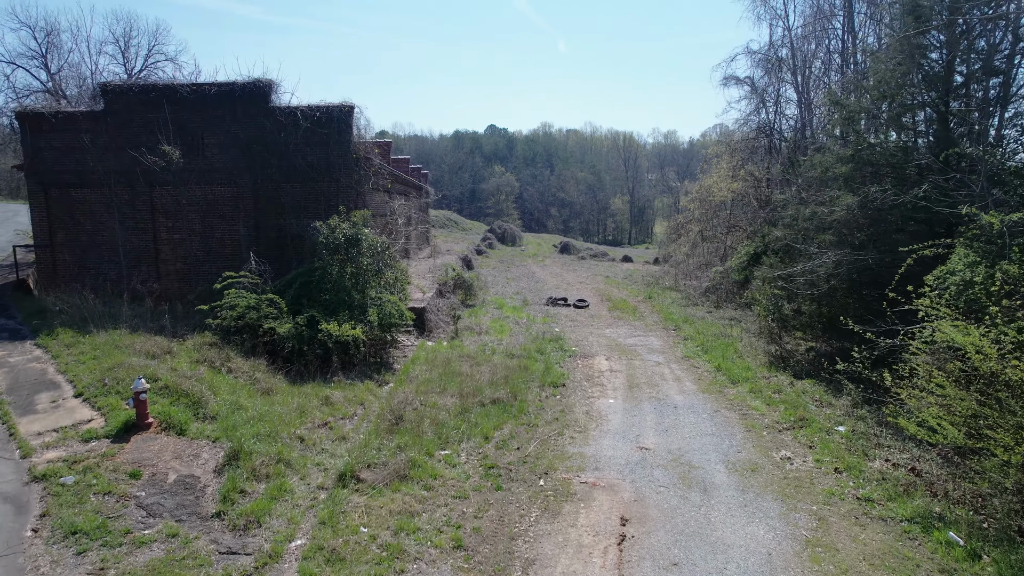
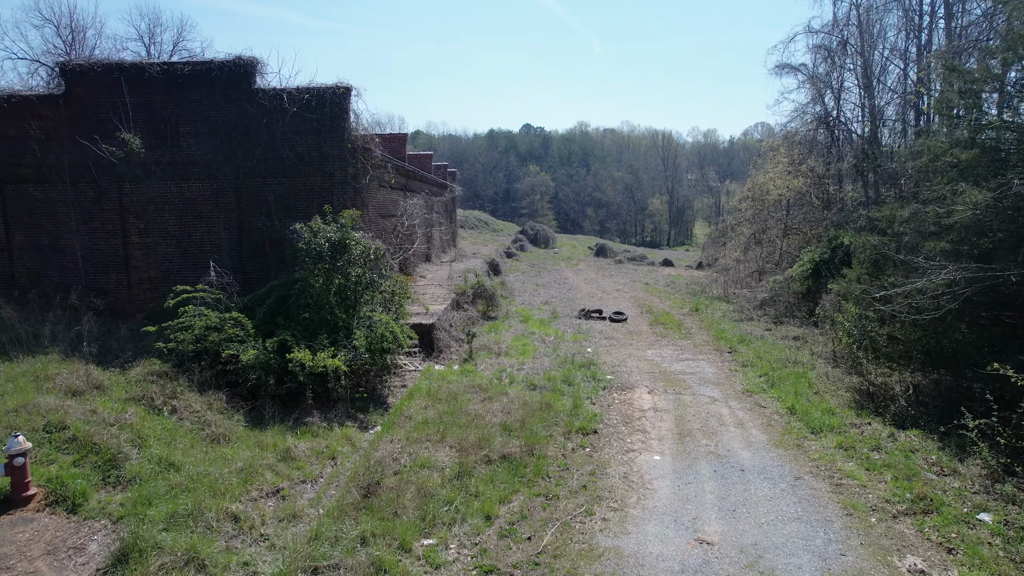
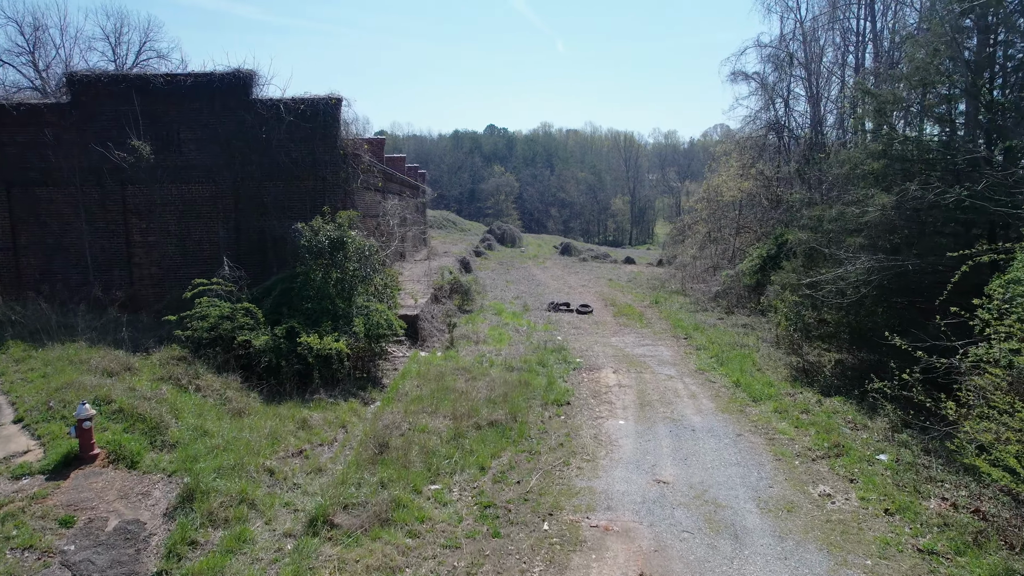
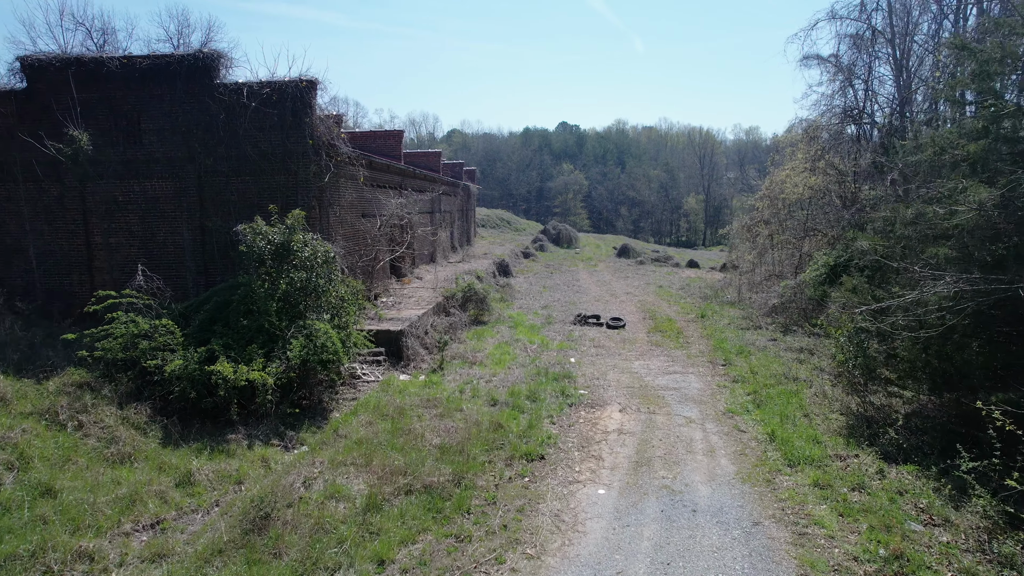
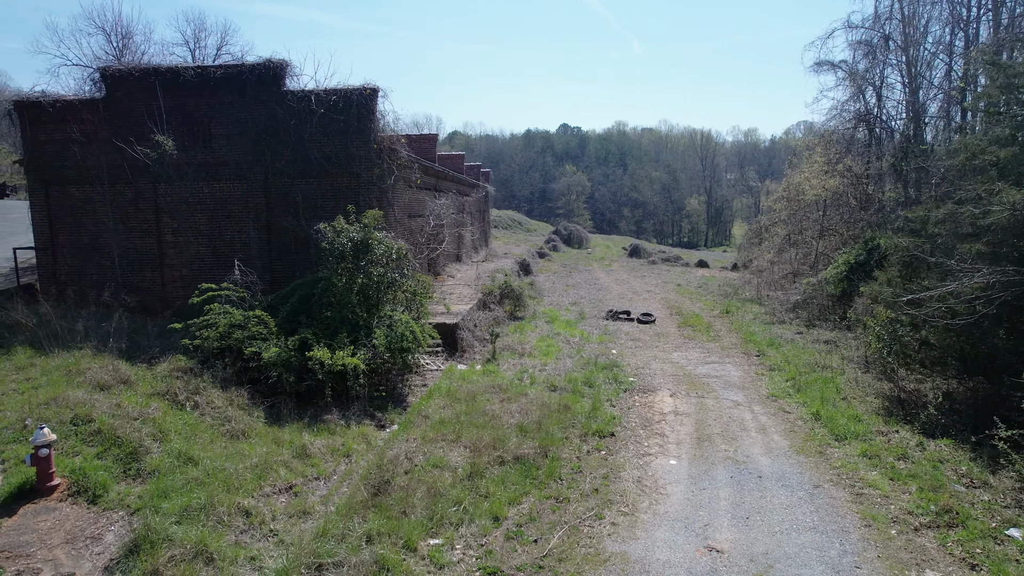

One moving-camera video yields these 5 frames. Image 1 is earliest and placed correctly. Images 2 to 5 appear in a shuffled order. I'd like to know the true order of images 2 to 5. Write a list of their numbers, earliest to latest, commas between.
3, 2, 5, 4
